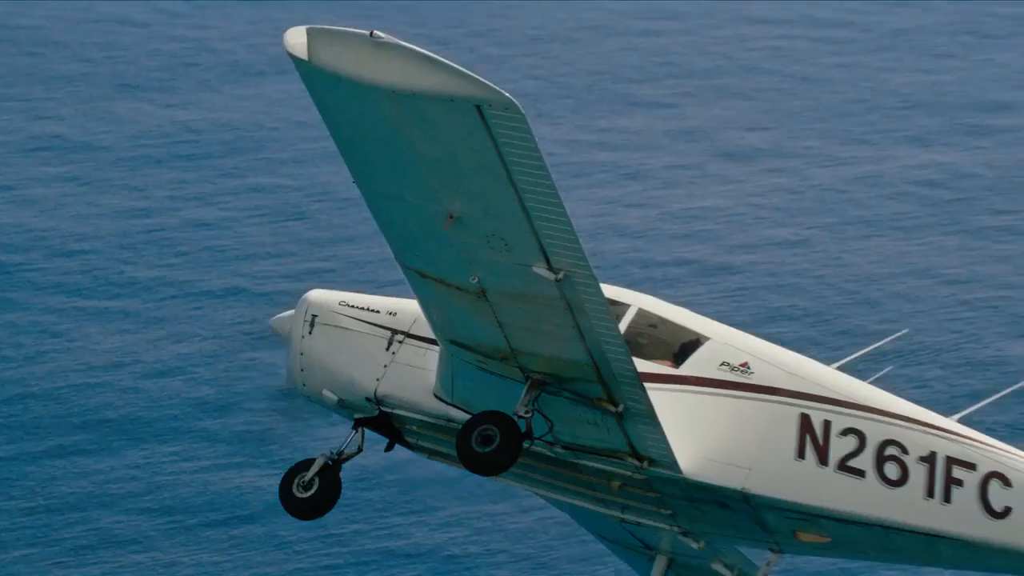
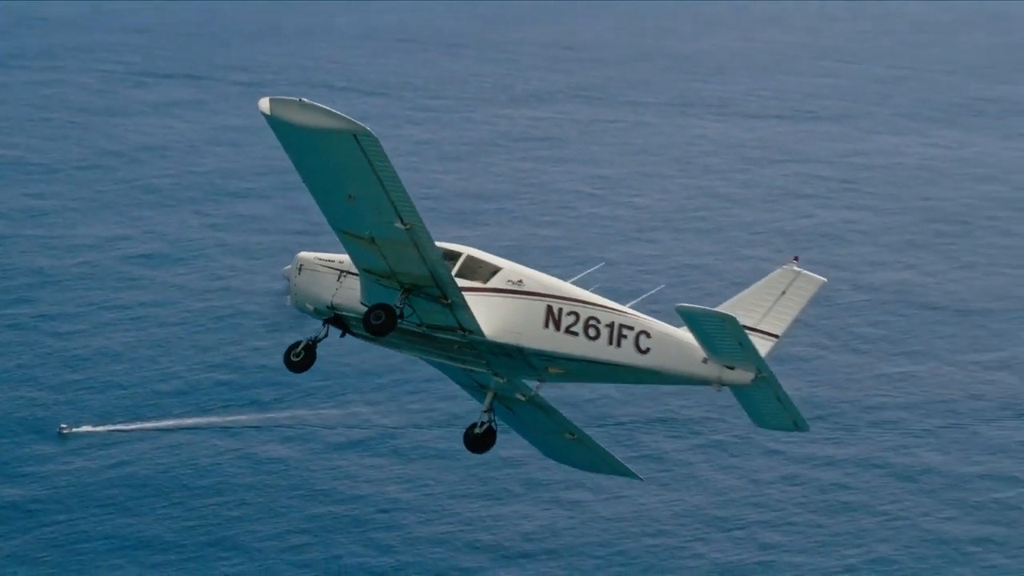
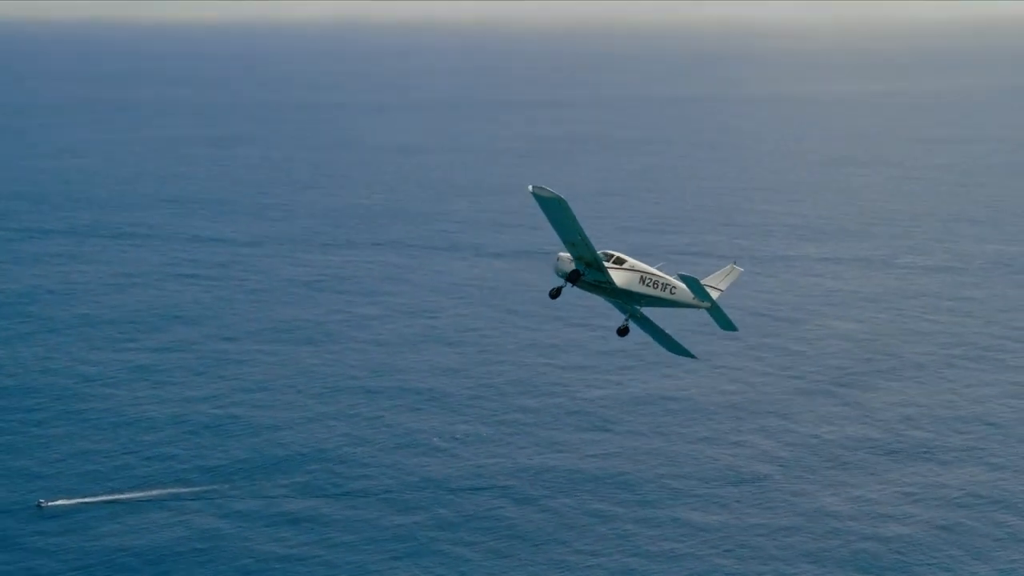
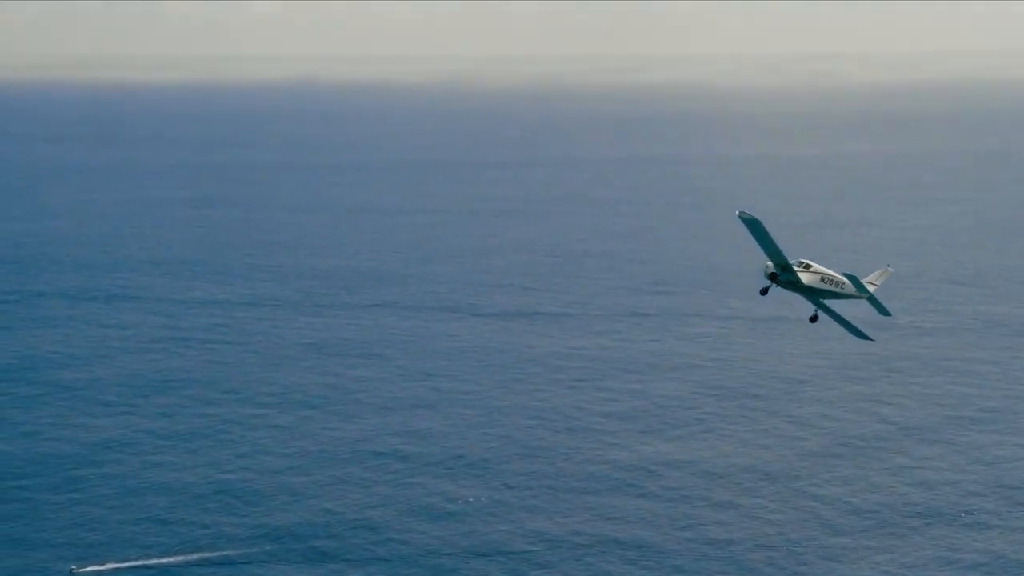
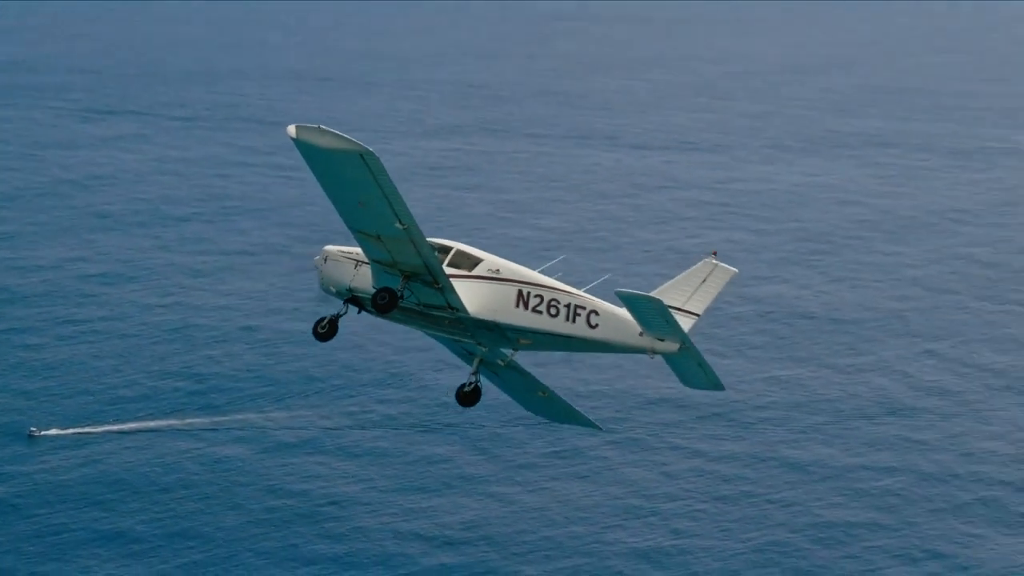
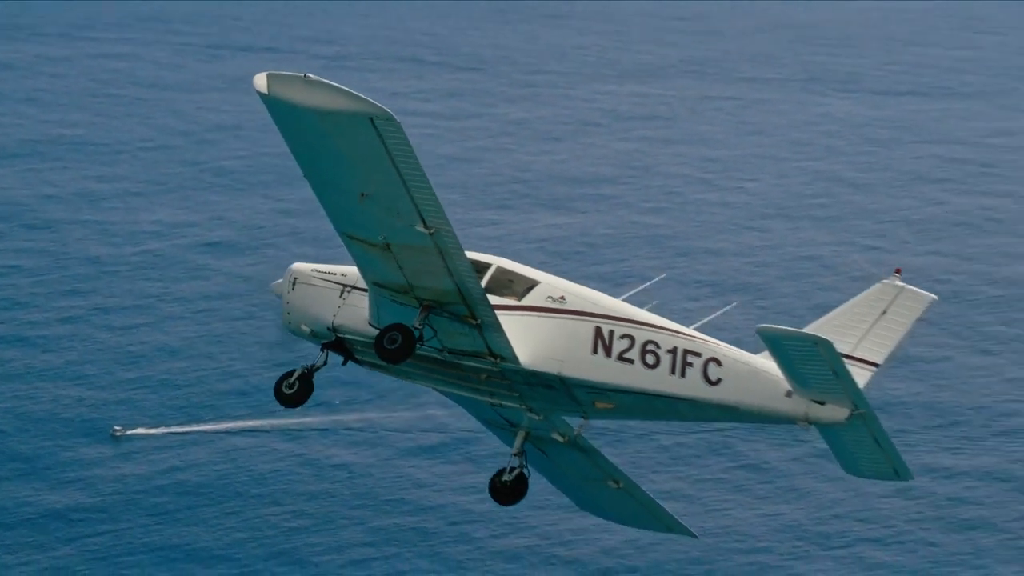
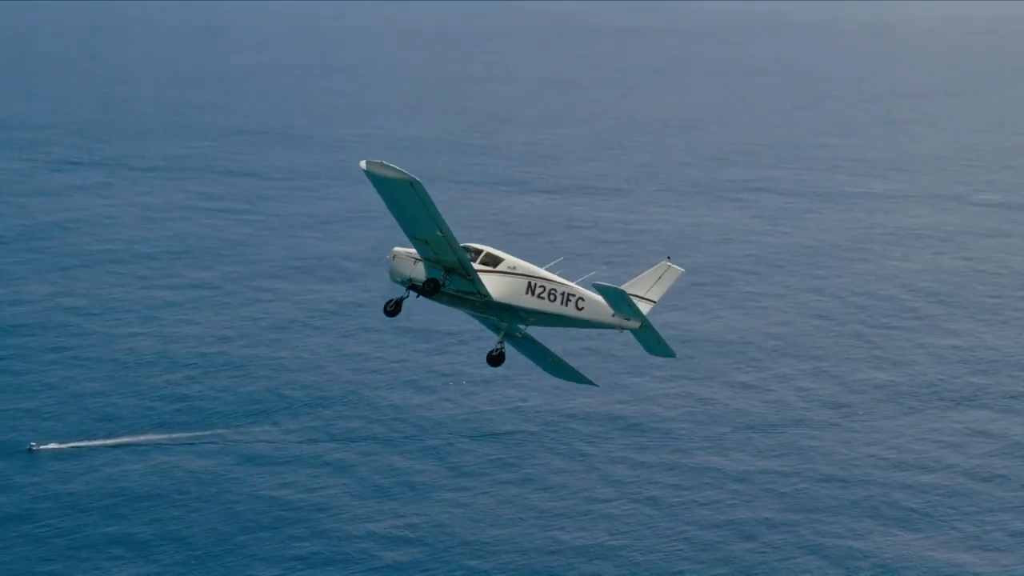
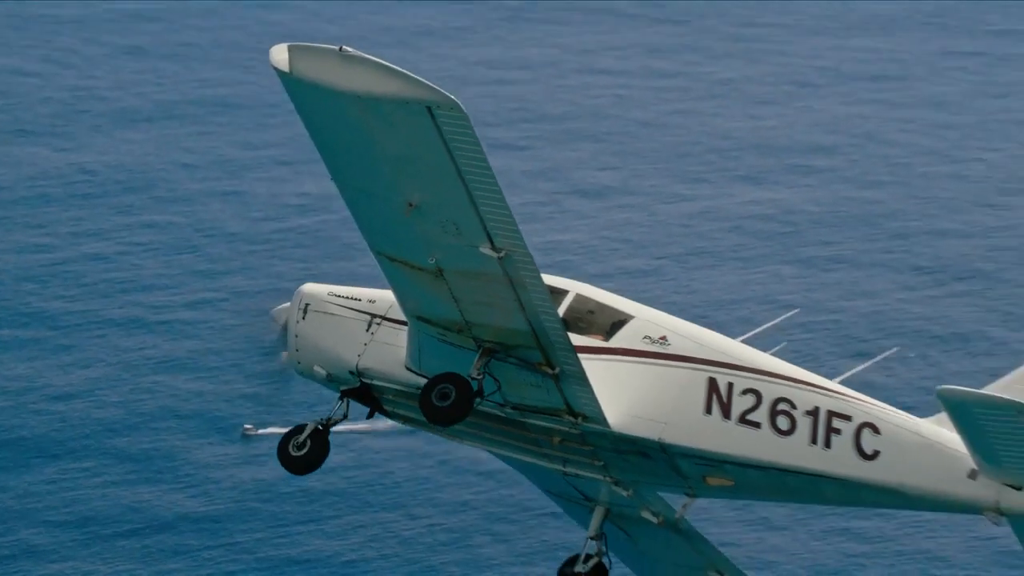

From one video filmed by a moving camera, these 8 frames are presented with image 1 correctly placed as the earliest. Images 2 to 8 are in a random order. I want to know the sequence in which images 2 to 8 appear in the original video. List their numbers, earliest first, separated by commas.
8, 6, 2, 5, 7, 3, 4
